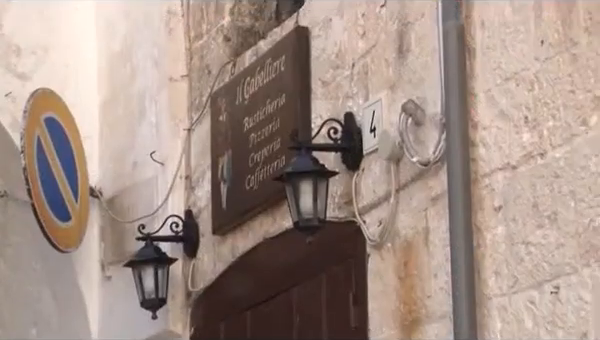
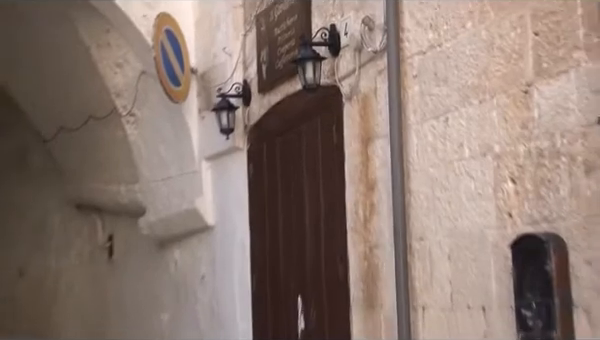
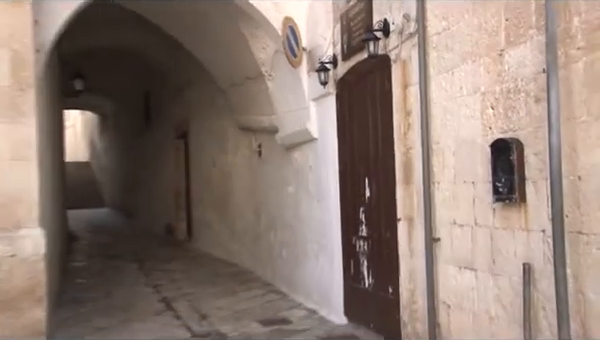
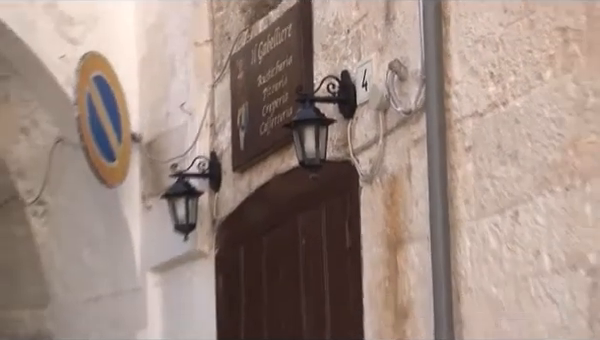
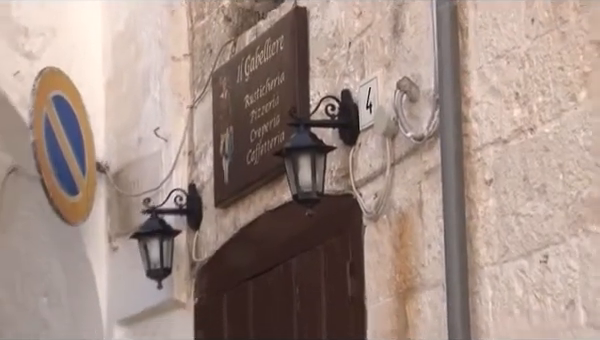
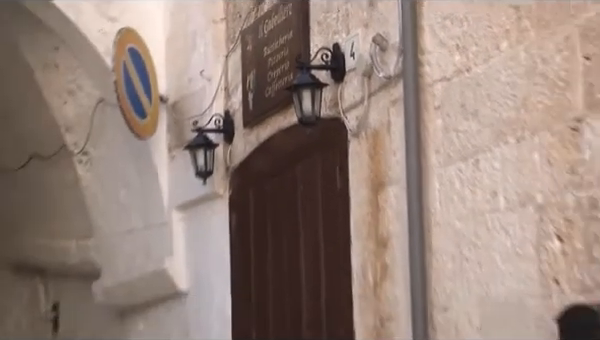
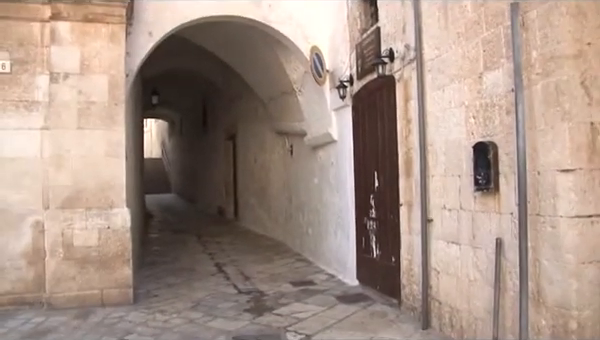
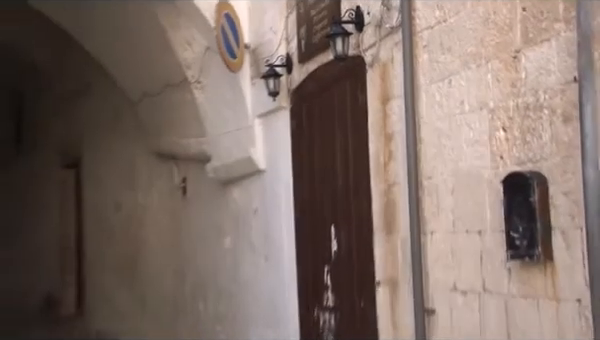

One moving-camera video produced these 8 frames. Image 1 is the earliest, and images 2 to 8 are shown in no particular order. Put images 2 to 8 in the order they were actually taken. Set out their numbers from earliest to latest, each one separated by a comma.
5, 4, 6, 2, 8, 3, 7
